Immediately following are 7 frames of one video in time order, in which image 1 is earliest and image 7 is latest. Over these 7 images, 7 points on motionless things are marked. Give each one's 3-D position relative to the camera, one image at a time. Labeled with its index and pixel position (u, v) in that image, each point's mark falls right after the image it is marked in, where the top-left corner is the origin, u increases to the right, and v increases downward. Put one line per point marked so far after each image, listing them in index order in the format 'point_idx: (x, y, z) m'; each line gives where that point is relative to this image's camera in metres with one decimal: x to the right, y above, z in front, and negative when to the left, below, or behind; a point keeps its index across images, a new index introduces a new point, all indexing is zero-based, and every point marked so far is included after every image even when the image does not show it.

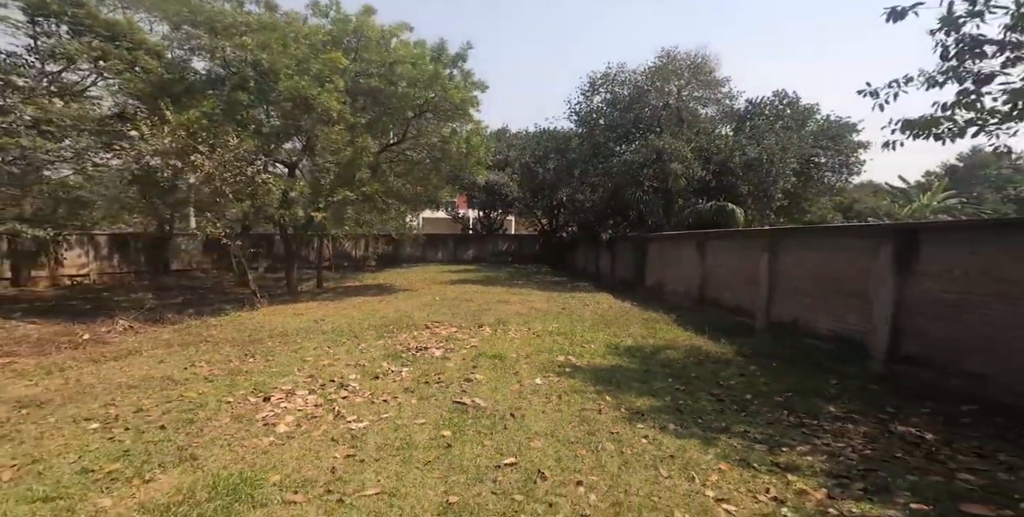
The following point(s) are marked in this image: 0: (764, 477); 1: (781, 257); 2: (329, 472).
0: (+1.4, -1.2, +2.6) m
1: (+3.8, 0.0, +6.6) m
2: (-1.0, -1.1, +2.5) m
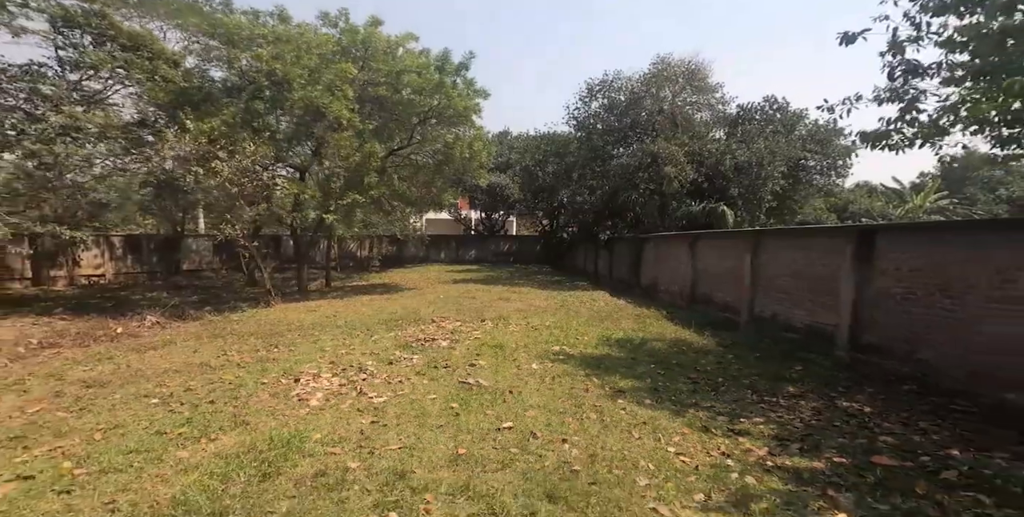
0: (+1.4, -1.2, +3.1) m
1: (+3.8, 0.0, +7.1) m
2: (-1.0, -1.1, +3.0) m
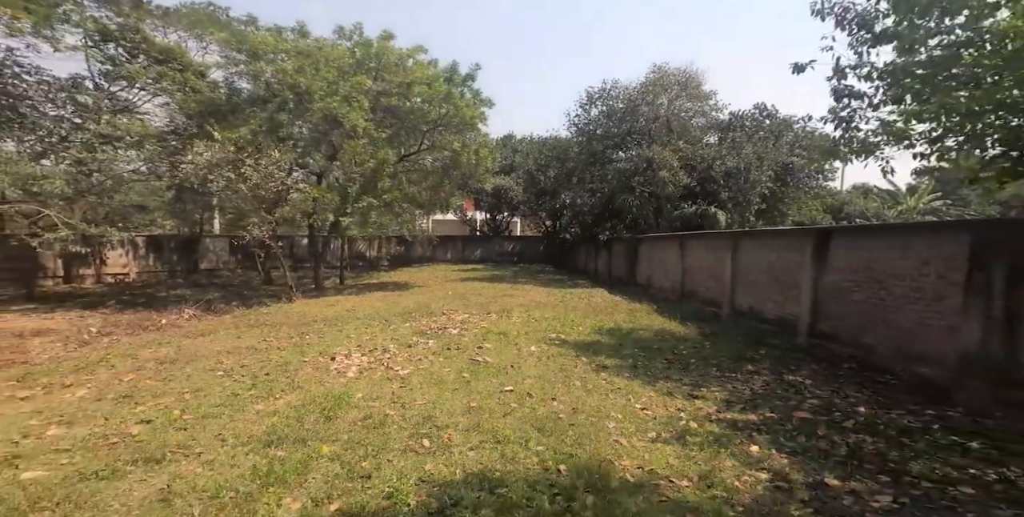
0: (+1.4, -1.2, +3.9) m
1: (+3.8, +0.1, +7.9) m
2: (-1.0, -1.1, +3.8) m
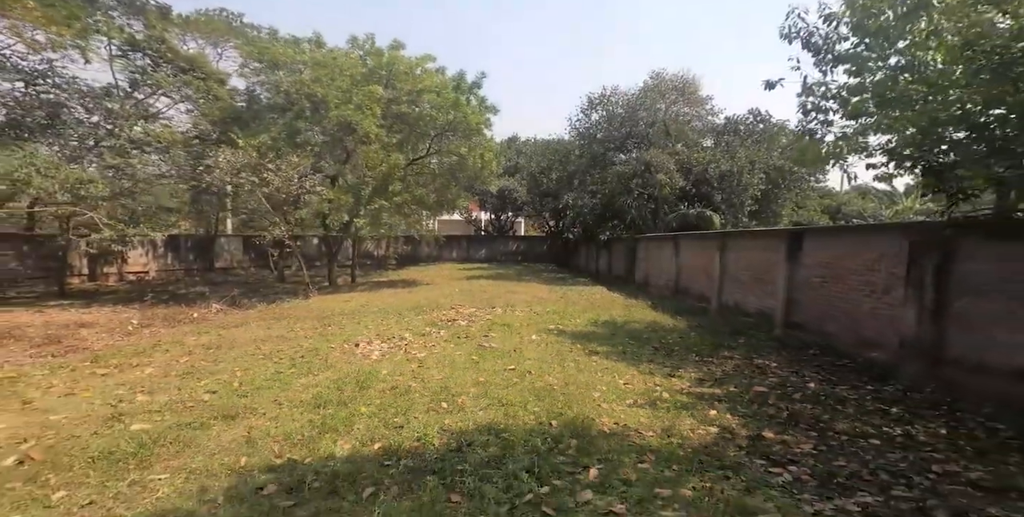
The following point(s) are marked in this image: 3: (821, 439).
0: (+1.4, -1.1, +4.6) m
1: (+3.9, +0.1, +8.5) m
2: (-1.0, -1.1, +4.5) m
3: (+2.1, -1.2, +3.1) m
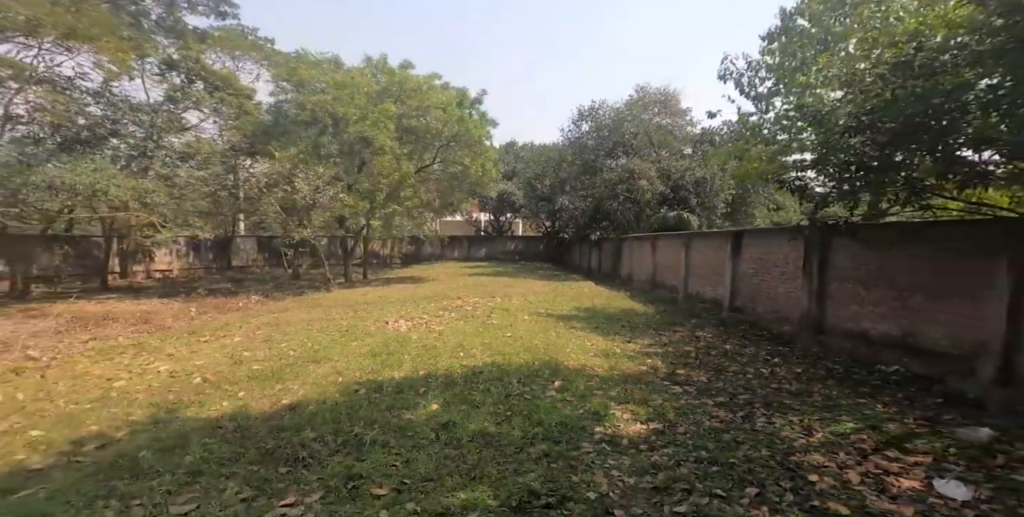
0: (+1.4, -1.1, +6.1) m
1: (+3.8, +0.1, +10.0) m
2: (-1.0, -1.0, +6.0) m
3: (+2.0, -1.1, +4.7) m
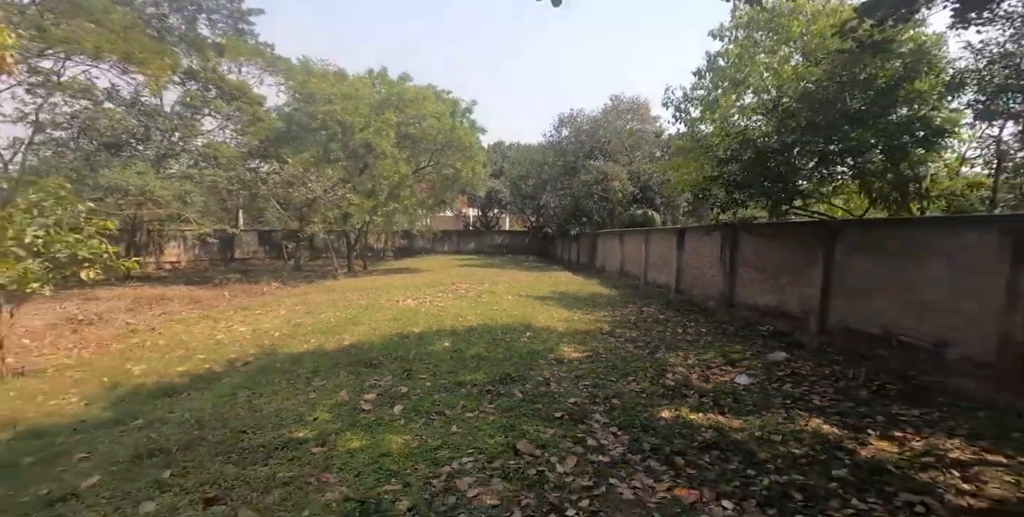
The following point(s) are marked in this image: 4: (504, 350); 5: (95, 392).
0: (+1.1, -1.0, +8.0) m
1: (+3.5, +0.3, +11.9) m
2: (-1.2, -0.9, +7.8) m
3: (+1.8, -1.0, +6.6) m
4: (-0.1, -1.0, +4.9) m
5: (-3.2, -1.0, +3.6) m
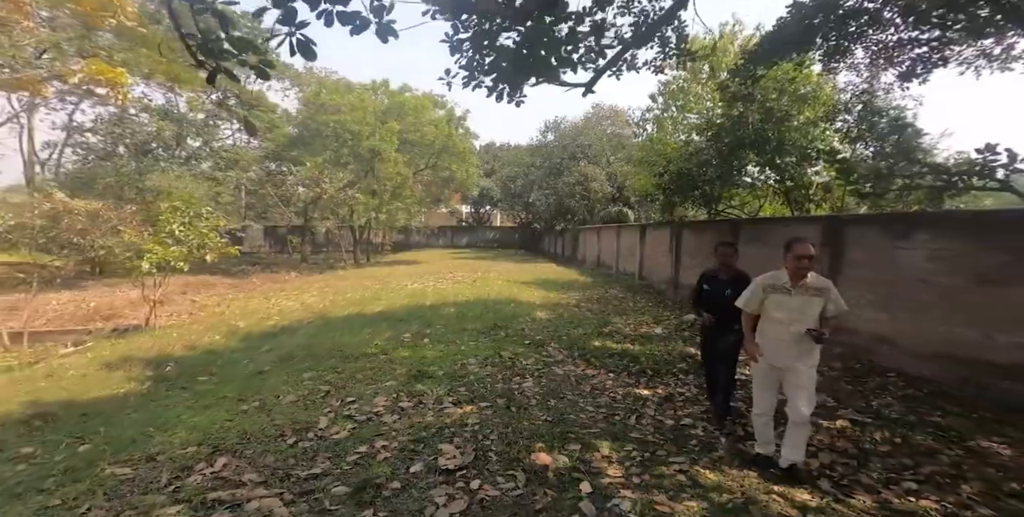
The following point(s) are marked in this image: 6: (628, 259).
0: (+0.9, -0.8, +9.9) m
1: (+3.2, +0.6, +13.9) m
2: (-1.5, -0.7, +9.7) m
3: (+1.6, -0.9, +8.5) m
4: (-0.3, -0.8, +6.8) m
5: (-3.3, -0.9, +5.4) m
6: (+3.2, 0.0, +13.3) m
